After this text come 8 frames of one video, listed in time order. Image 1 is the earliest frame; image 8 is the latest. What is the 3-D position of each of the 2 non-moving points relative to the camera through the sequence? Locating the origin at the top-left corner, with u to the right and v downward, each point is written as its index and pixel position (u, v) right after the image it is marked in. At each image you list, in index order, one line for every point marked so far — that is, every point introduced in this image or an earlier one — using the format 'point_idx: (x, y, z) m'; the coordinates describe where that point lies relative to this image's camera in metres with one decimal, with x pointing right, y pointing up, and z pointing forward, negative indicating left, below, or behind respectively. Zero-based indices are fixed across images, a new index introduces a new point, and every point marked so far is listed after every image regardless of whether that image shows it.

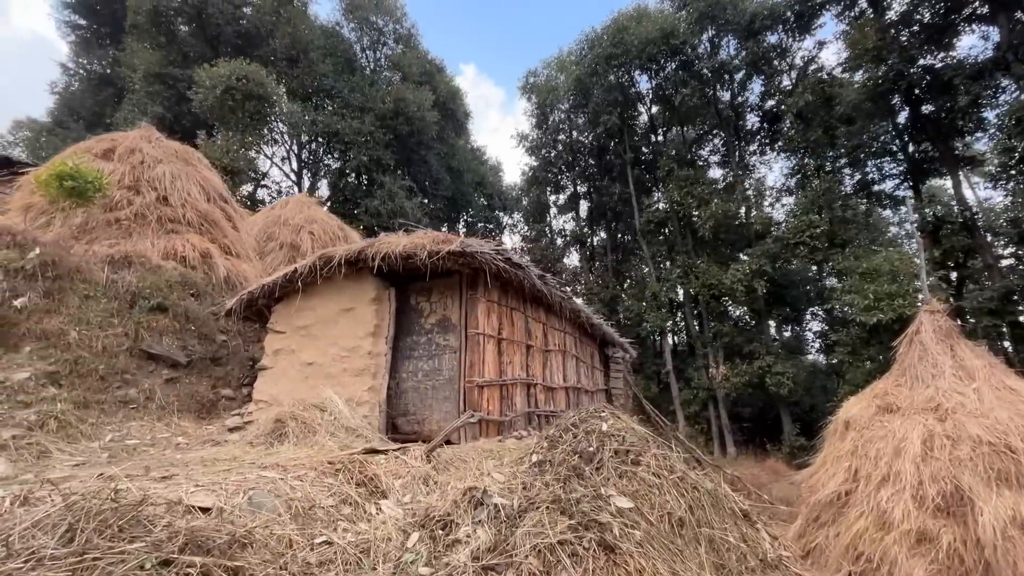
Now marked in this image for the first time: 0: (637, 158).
0: (+4.8, +5.0, +18.2) m
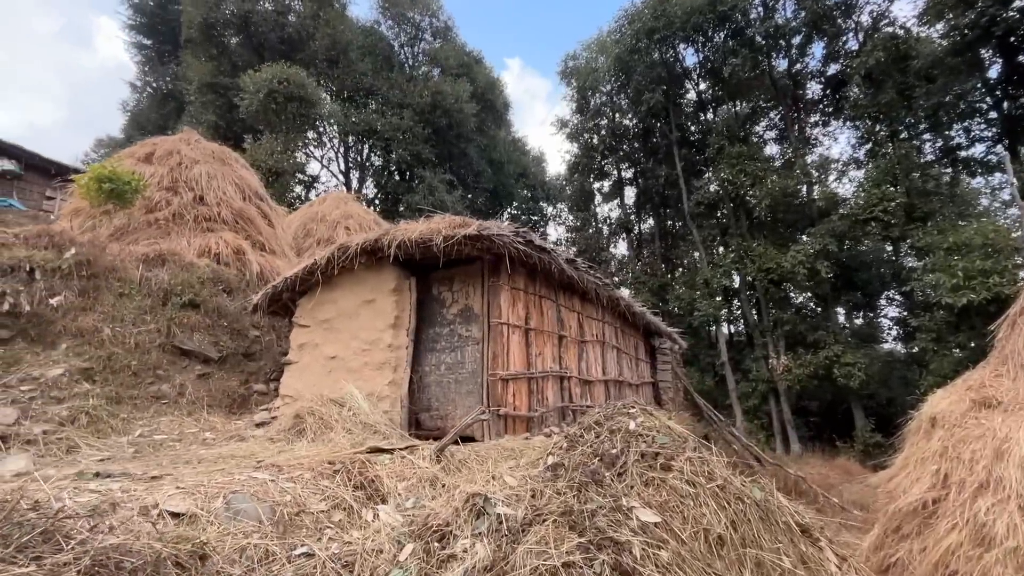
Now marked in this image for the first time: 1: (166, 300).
0: (+6.3, +5.4, +17.2) m
1: (-4.4, -0.1, +6.0) m
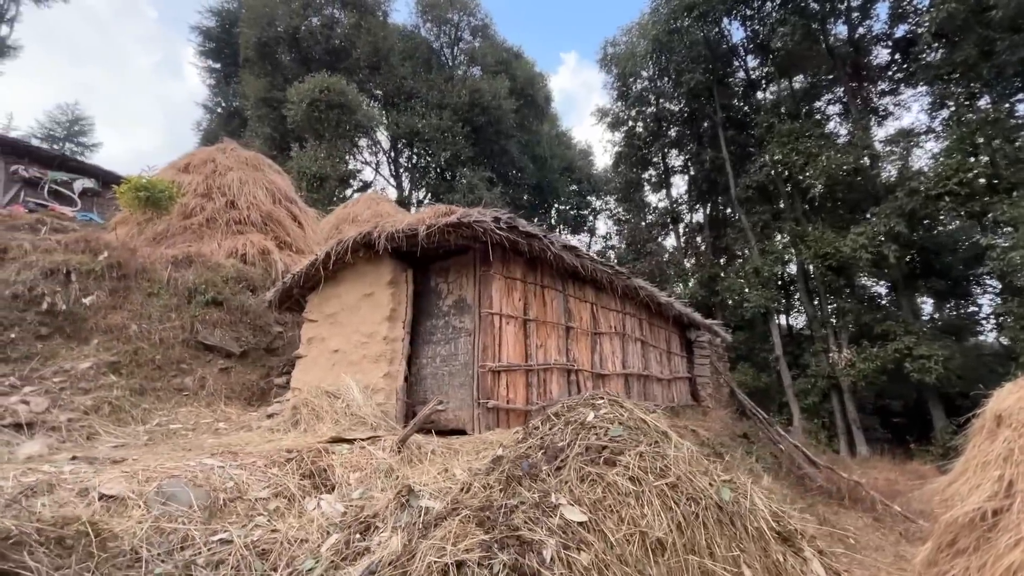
0: (+7.5, +5.7, +16.1) m
1: (-4.3, -0.1, +6.4) m
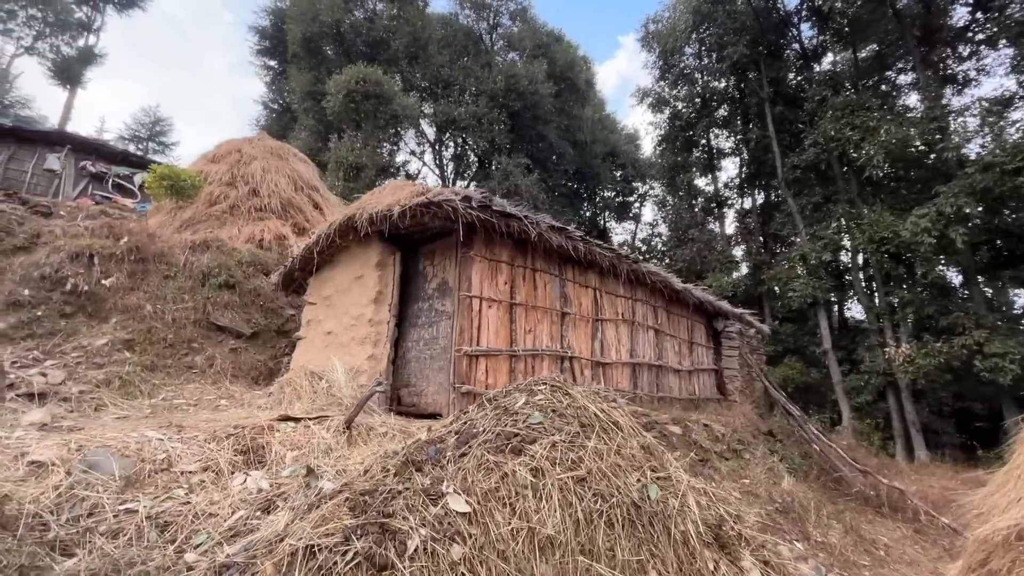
0: (+8.6, +6.1, +14.9) m
1: (-4.3, +0.1, +6.7) m
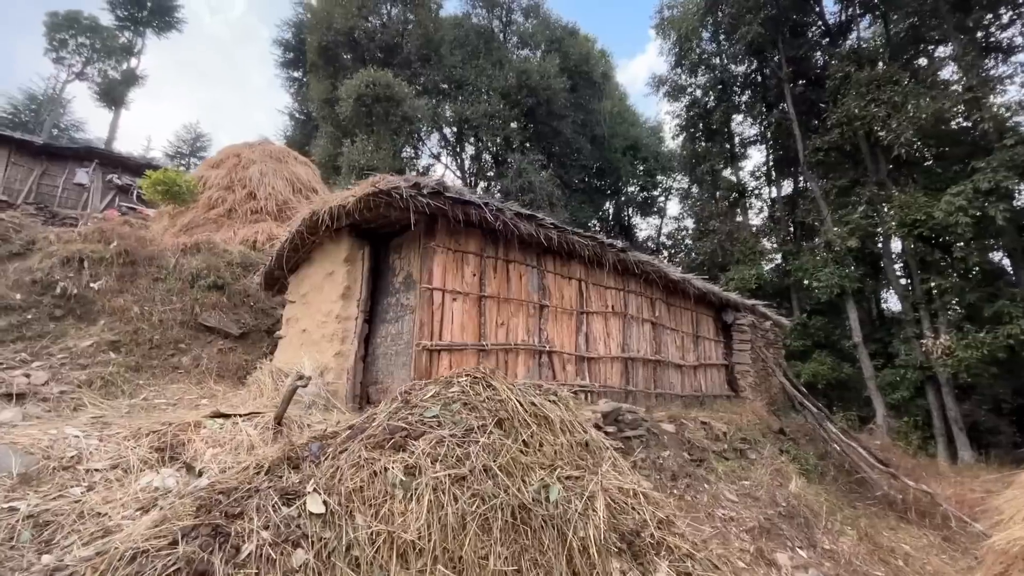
0: (+8.8, +6.4, +14.1) m
1: (-4.5, +0.1, +6.8) m
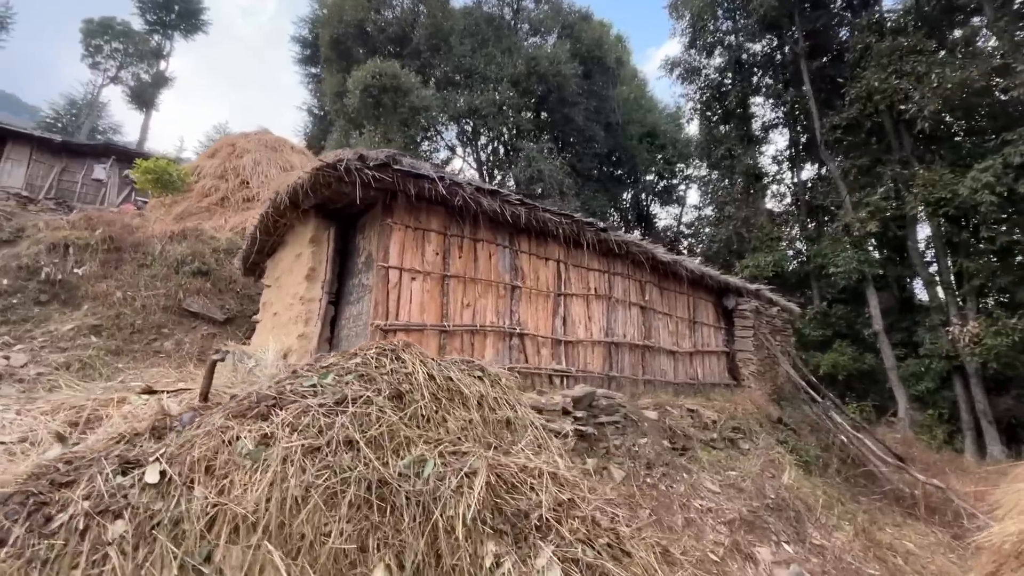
0: (+8.9, +6.8, +13.4) m
1: (-4.8, +0.3, +6.8) m
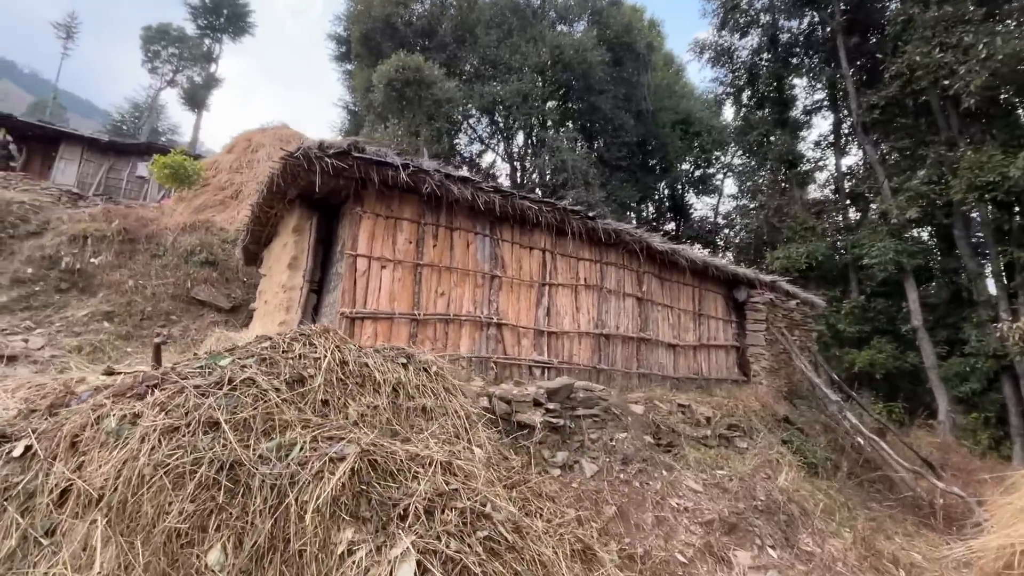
0: (+9.3, +6.9, +12.4) m
1: (-4.8, +0.4, +7.1) m
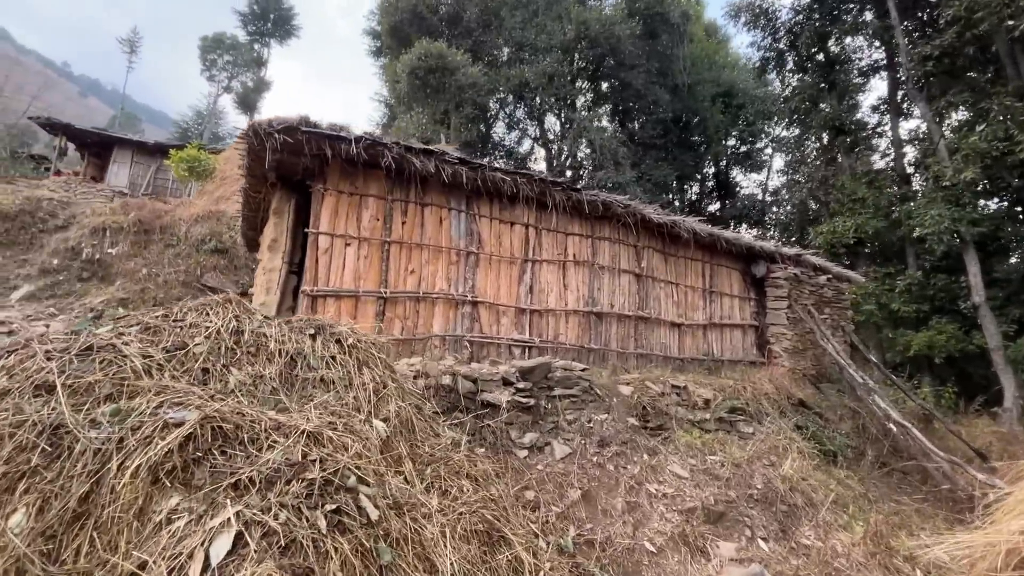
0: (+9.6, +7.5, +11.1) m
1: (-4.8, +0.6, +7.4) m
